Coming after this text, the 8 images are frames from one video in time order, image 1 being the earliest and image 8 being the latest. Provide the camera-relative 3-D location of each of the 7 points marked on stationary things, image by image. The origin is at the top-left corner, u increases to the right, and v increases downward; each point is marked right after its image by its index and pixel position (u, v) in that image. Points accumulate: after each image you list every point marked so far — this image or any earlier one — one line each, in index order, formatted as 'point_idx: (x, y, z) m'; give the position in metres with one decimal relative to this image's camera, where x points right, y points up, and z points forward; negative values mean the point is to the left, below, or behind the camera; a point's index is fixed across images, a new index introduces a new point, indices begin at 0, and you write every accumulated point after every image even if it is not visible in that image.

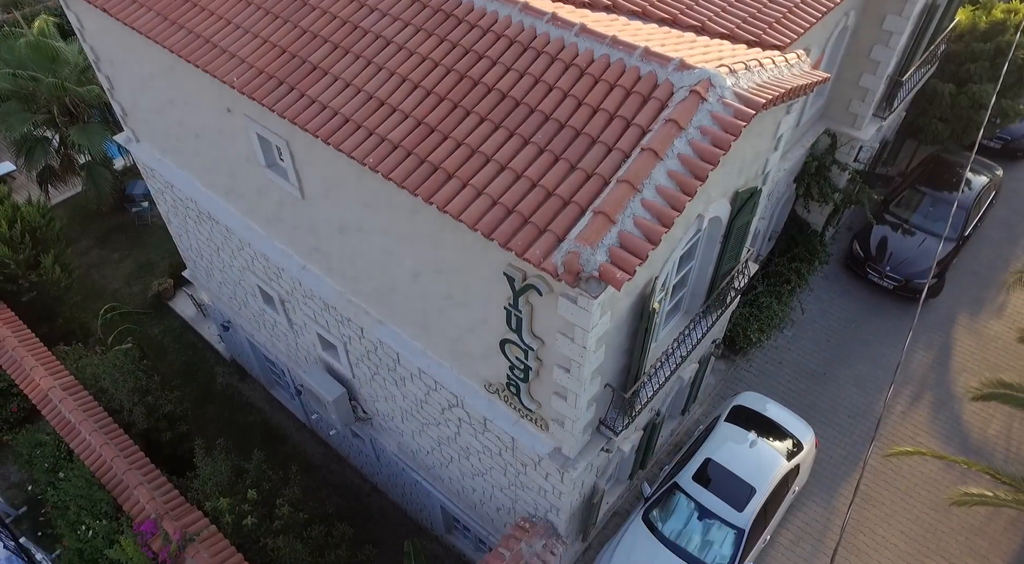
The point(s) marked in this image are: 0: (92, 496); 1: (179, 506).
0: (-6.5, -3.4, +12.6) m
1: (-4.9, -3.2, +12.1) m
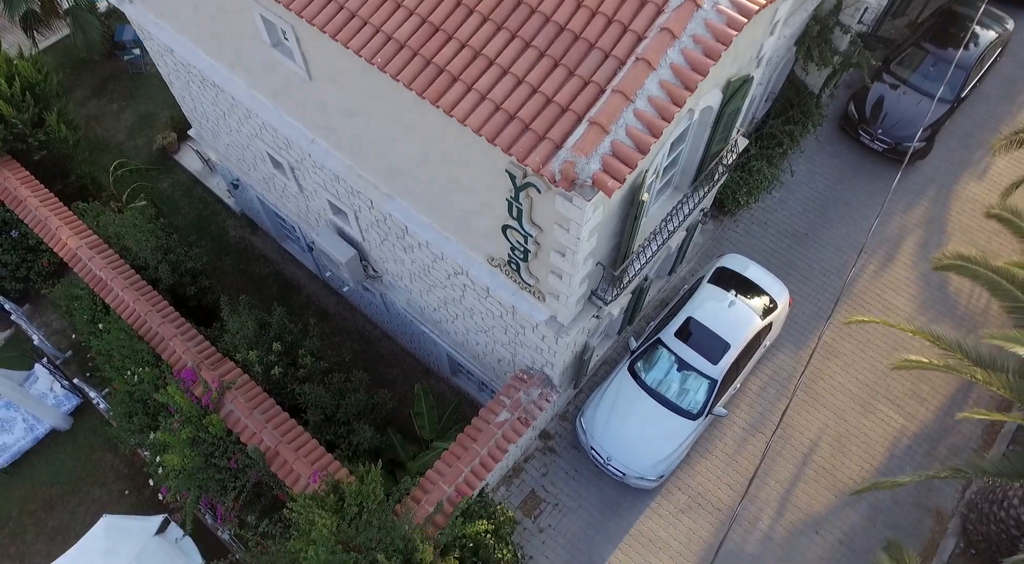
0: (-6.5, -1.2, +14.0) m
1: (-4.9, -1.1, +13.4) m
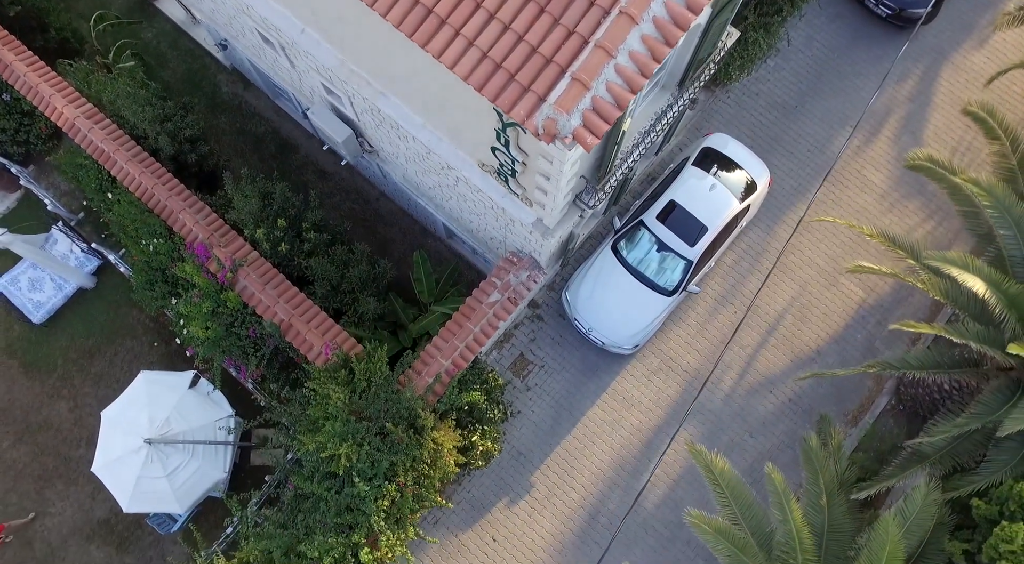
0: (-6.7, +1.1, +14.8) m
1: (-5.1, +1.0, +14.2) m
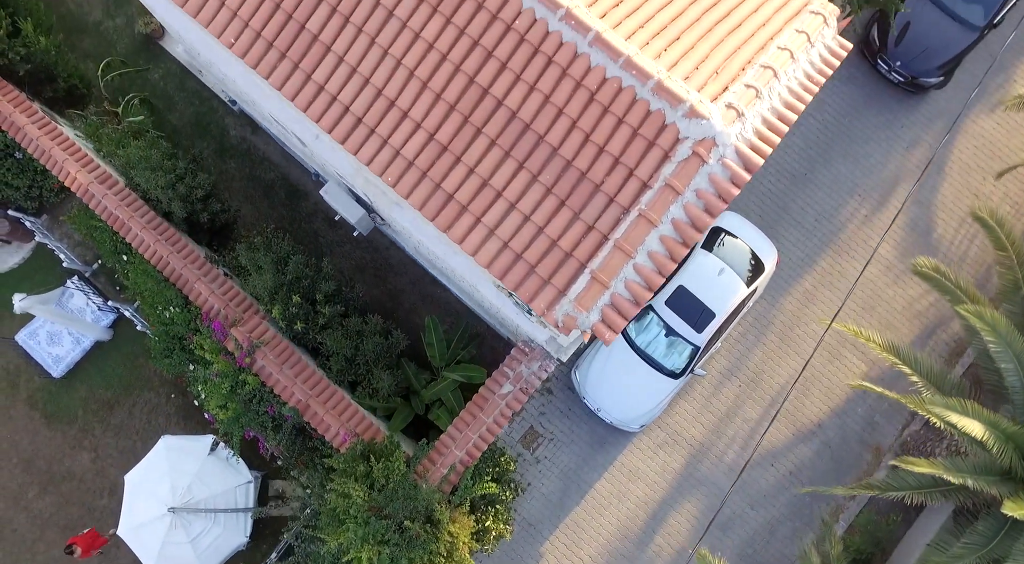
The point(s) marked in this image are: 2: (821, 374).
0: (-6.5, -0.1, +15.0) m
1: (-4.9, -0.3, +14.4) m
2: (+5.5, -1.7, +14.6) m
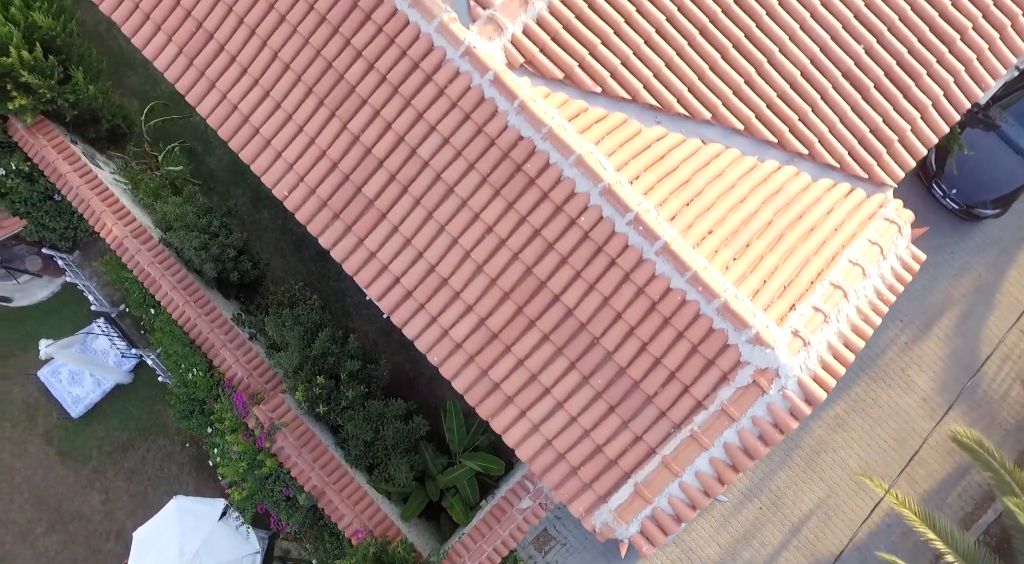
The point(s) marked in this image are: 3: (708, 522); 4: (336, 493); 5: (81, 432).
0: (-5.9, -1.3, +14.8) m
1: (-4.4, -1.6, +14.3) m
2: (+5.8, -3.9, +14.3) m
3: (+3.5, -4.2, +14.3) m
4: (-2.9, -3.5, +13.4) m
5: (-8.9, -3.1, +16.6) m
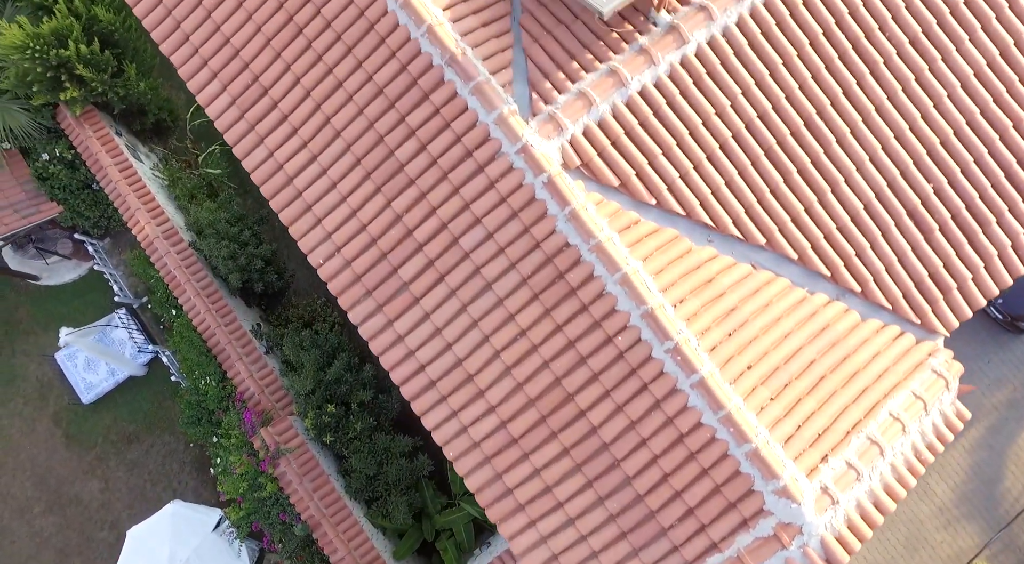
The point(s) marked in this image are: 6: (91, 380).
0: (-5.6, -1.4, +14.7) m
1: (-4.2, -1.9, +14.2) m
2: (+5.7, -5.6, +14.0) m
3: (+3.3, -5.6, +14.0) m
4: (-3.0, -4.0, +13.3) m
5: (-8.7, -2.8, +16.7) m
6: (-8.5, -2.0, +16.4) m
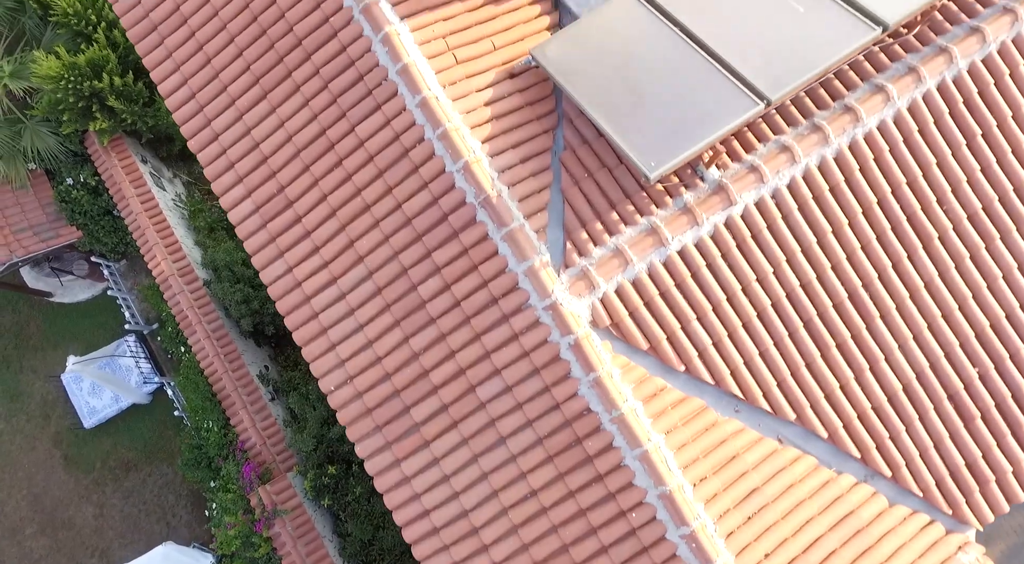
0: (-5.5, -2.2, +14.5) m
1: (-4.1, -2.9, +13.9) m
2: (+5.4, -7.4, +13.7) m
3: (+3.0, -7.2, +13.7) m
4: (-3.1, -5.1, +13.1) m
5: (-8.6, -3.3, +16.5) m
6: (-8.4, -2.5, +16.3) m
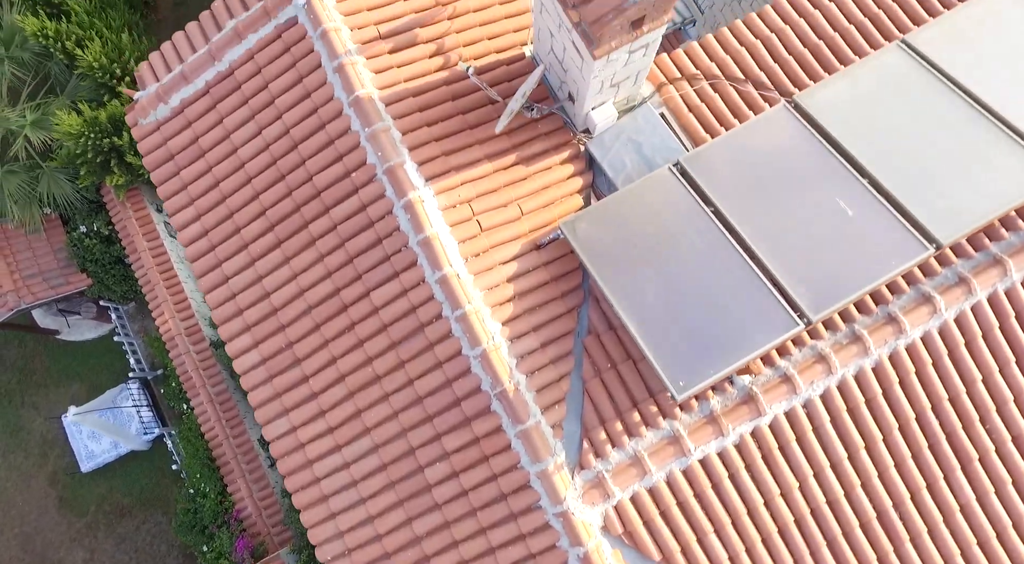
0: (-5.4, -3.3, +14.3) m
1: (-4.1, -4.1, +13.7) m
2: (+5.0, -9.4, +13.4) m
3: (+2.7, -8.9, +13.5) m
4: (-3.3, -6.4, +12.9) m
5: (-8.6, -4.1, +16.4) m
6: (-8.3, -3.3, +16.1) m
